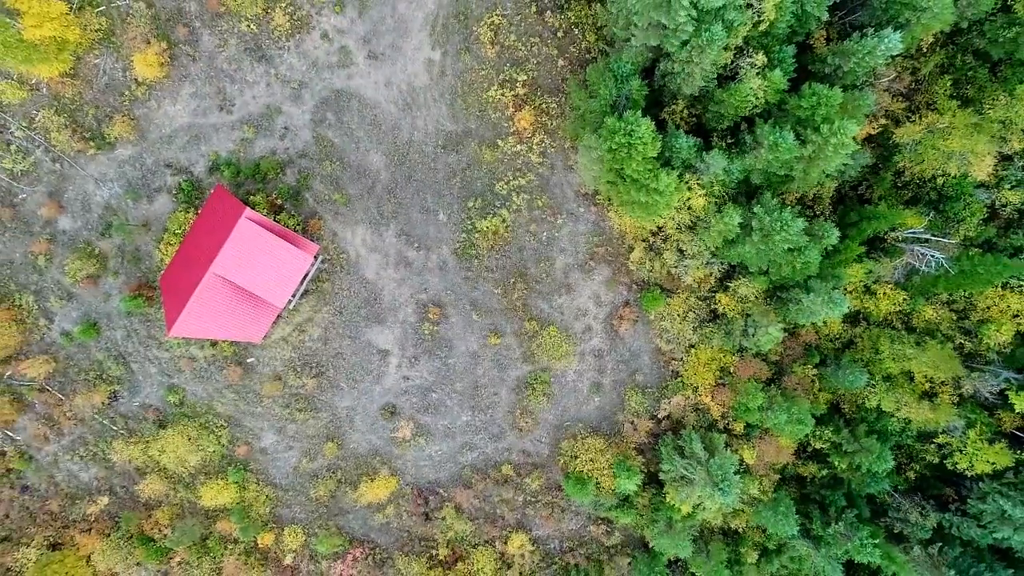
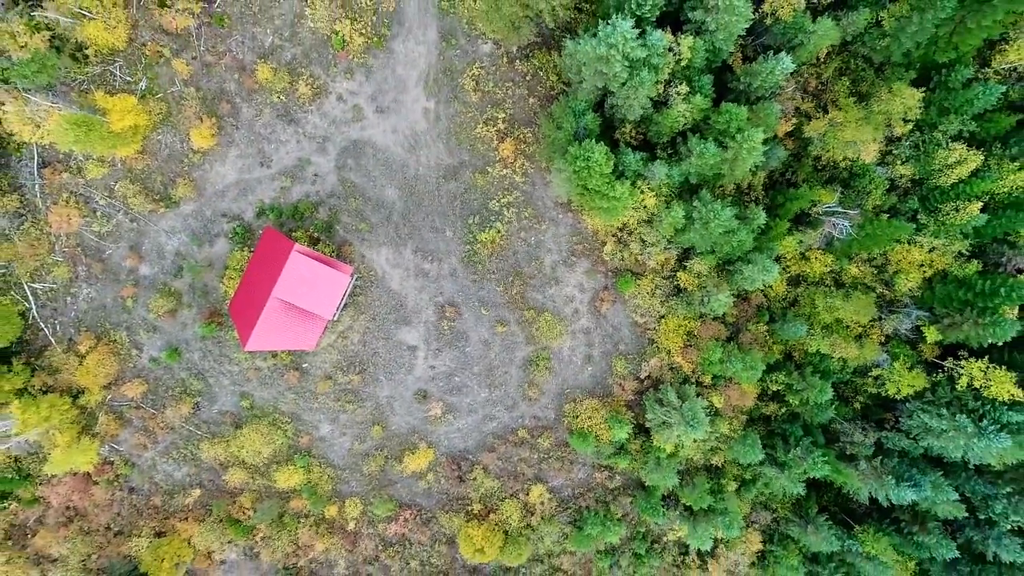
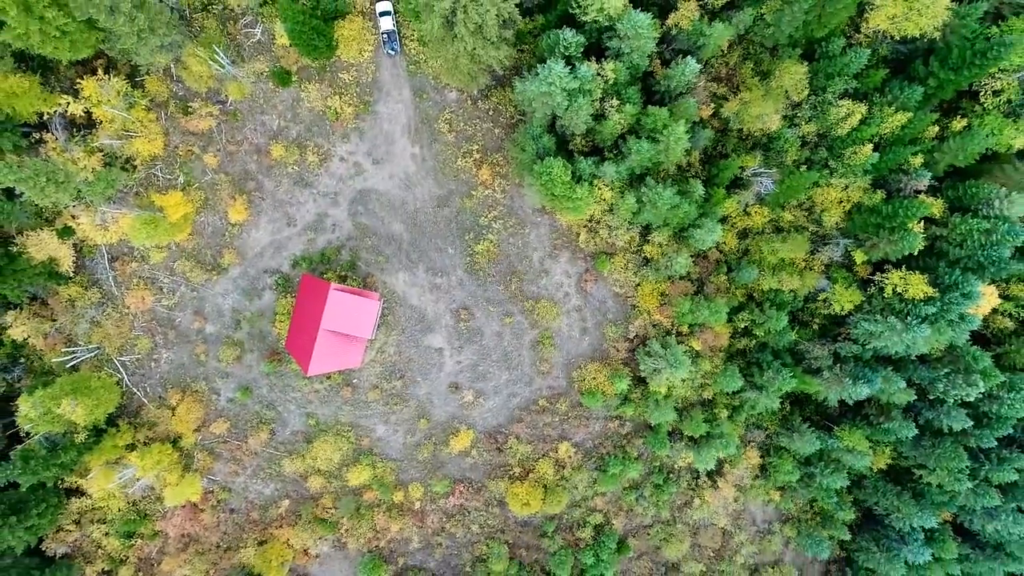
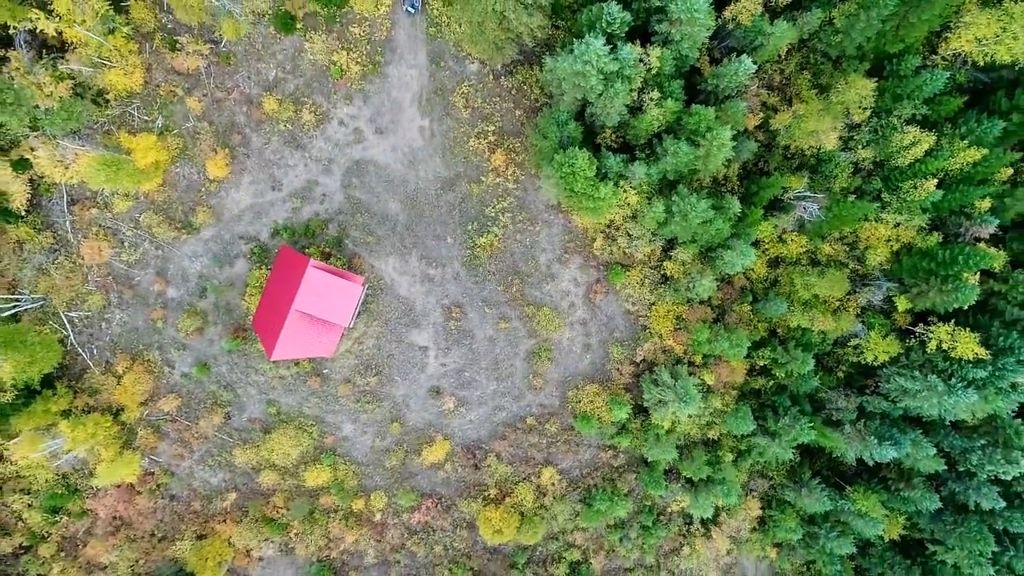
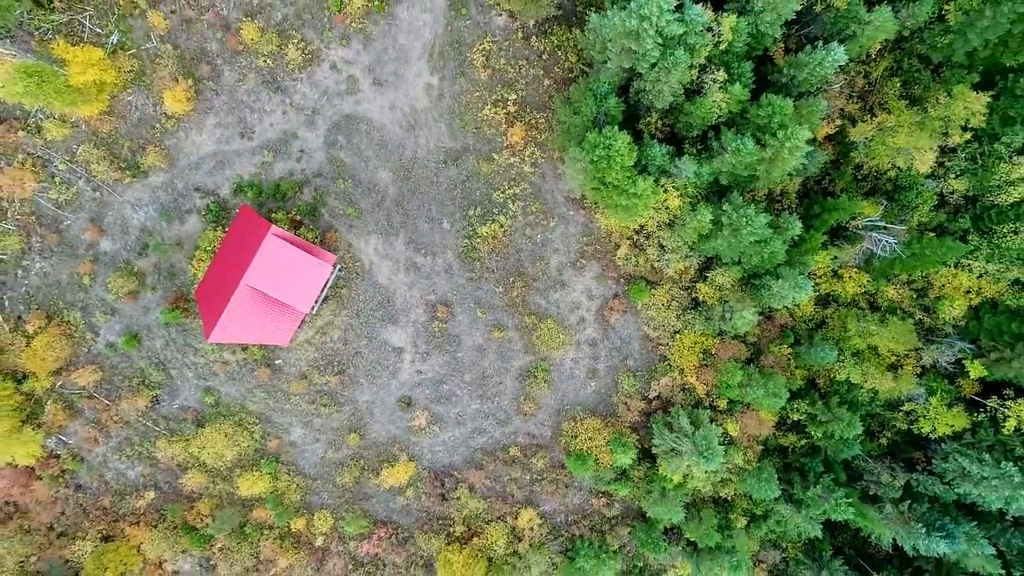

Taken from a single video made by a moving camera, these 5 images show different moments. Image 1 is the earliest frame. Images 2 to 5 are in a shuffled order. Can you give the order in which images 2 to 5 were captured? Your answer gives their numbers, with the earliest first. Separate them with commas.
5, 2, 4, 3
